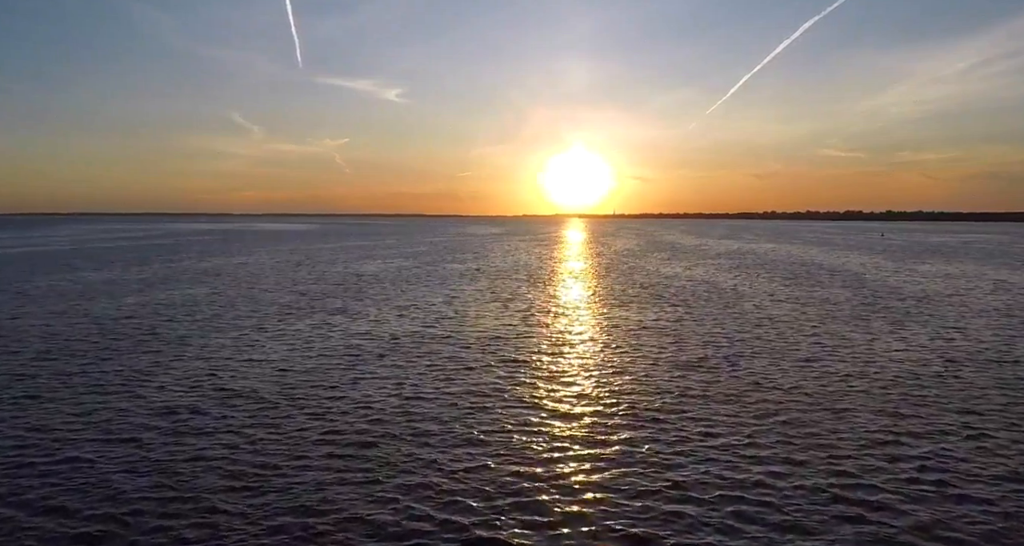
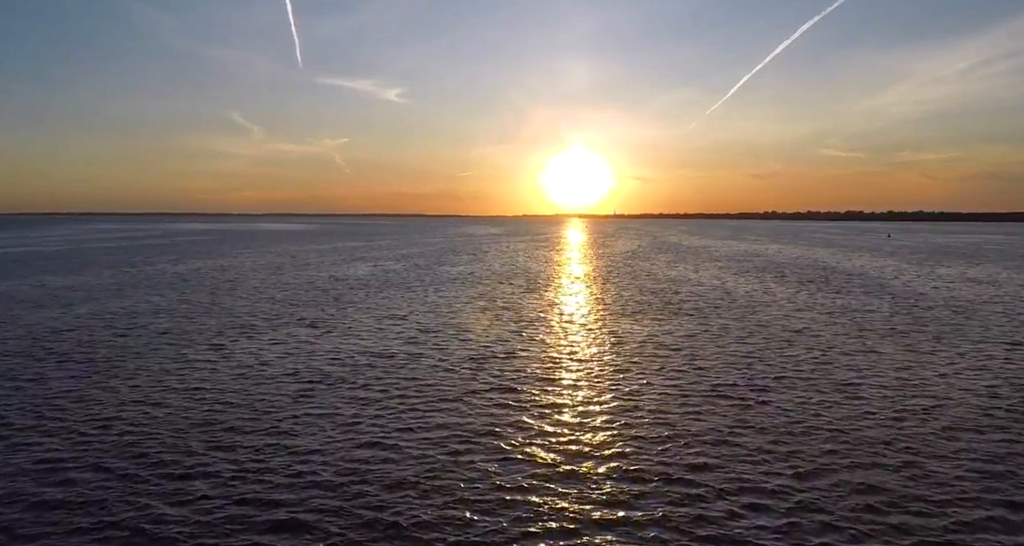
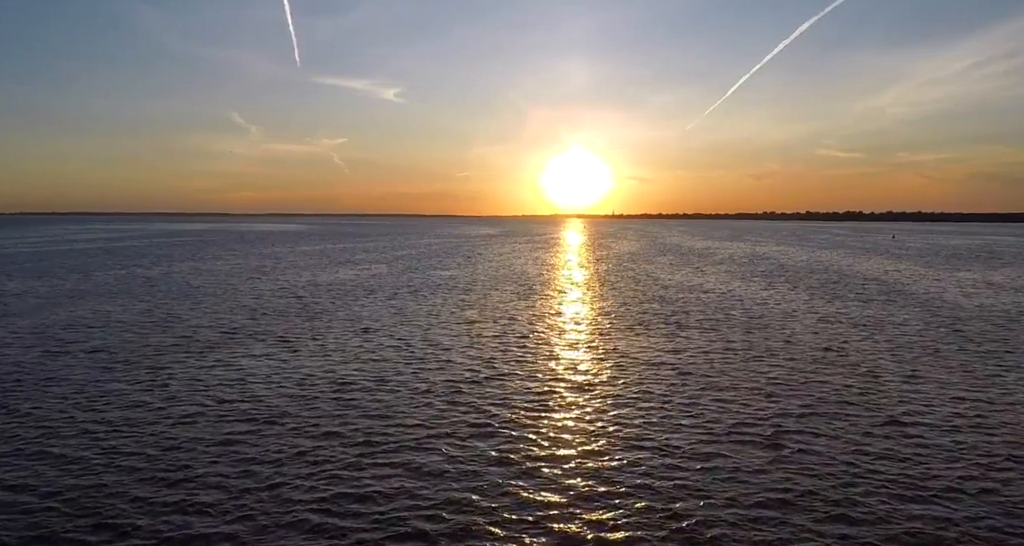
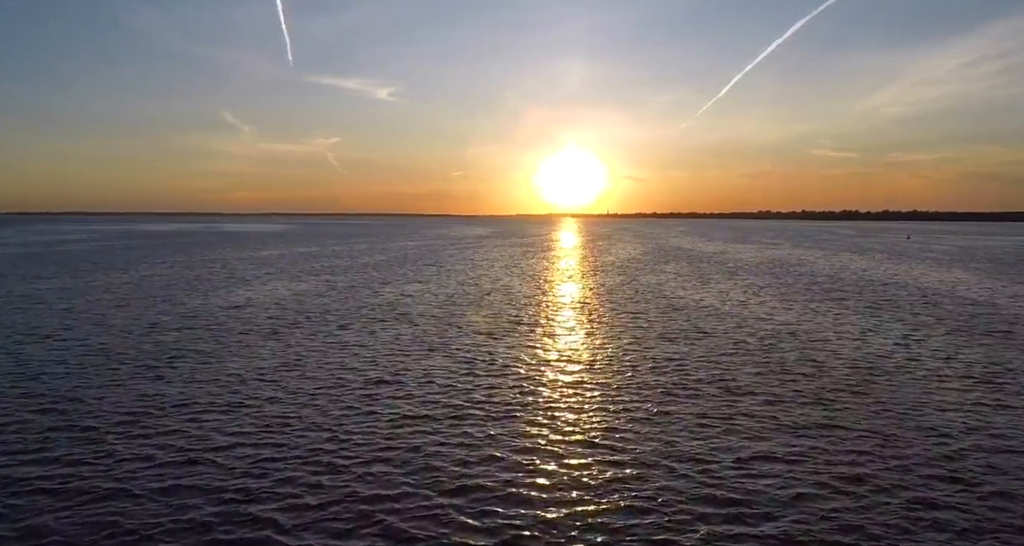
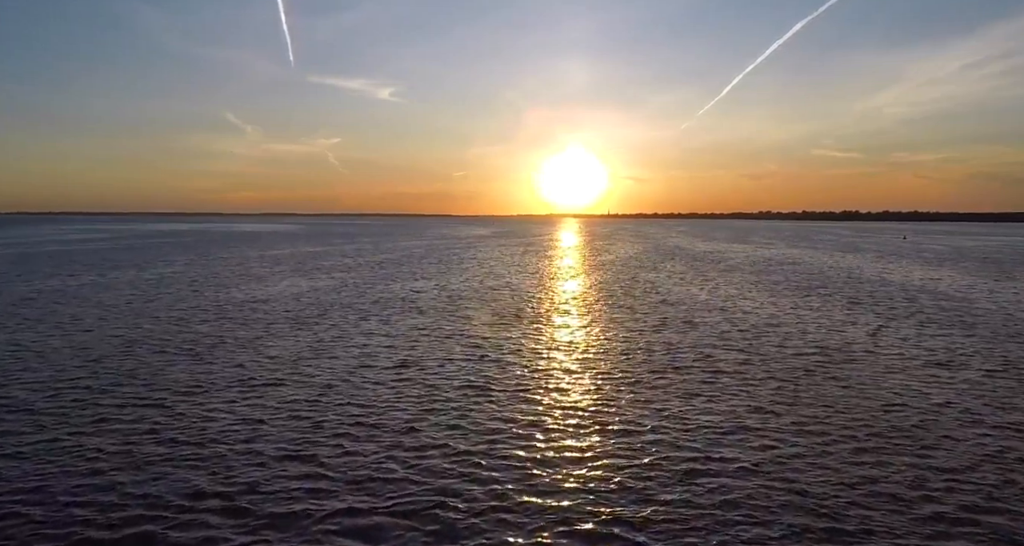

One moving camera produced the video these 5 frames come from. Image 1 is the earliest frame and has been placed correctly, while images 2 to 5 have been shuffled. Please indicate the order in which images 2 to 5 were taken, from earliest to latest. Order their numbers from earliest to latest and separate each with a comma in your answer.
2, 3, 5, 4
